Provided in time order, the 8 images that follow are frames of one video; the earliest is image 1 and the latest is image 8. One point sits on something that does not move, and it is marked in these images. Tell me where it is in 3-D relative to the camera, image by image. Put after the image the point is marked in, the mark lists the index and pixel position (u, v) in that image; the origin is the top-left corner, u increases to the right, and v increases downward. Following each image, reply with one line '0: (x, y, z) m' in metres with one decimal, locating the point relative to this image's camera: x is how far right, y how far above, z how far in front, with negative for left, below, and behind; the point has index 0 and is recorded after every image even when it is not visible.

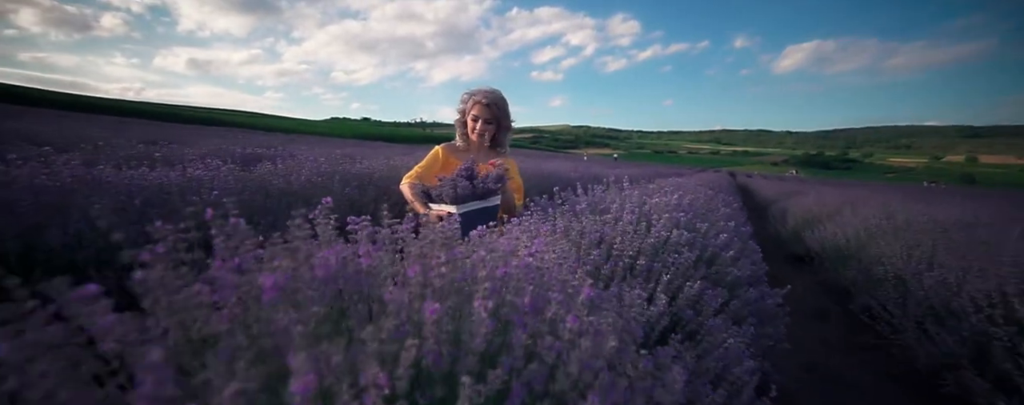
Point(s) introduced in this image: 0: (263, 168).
0: (-1.8, +0.2, +3.0) m
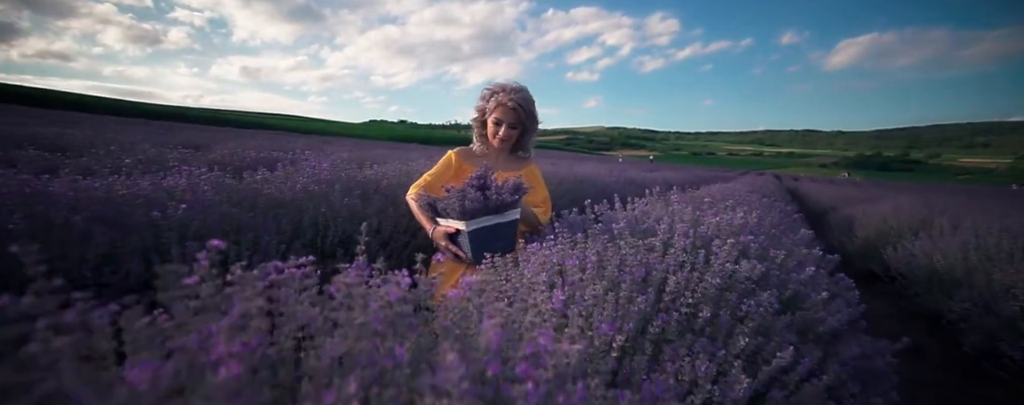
0: (-1.7, +0.2, +2.7) m
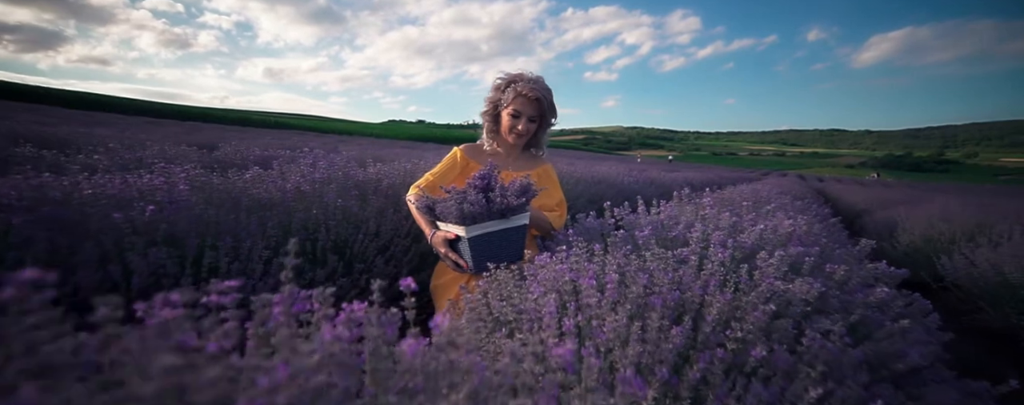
0: (-1.6, +0.2, +2.5) m
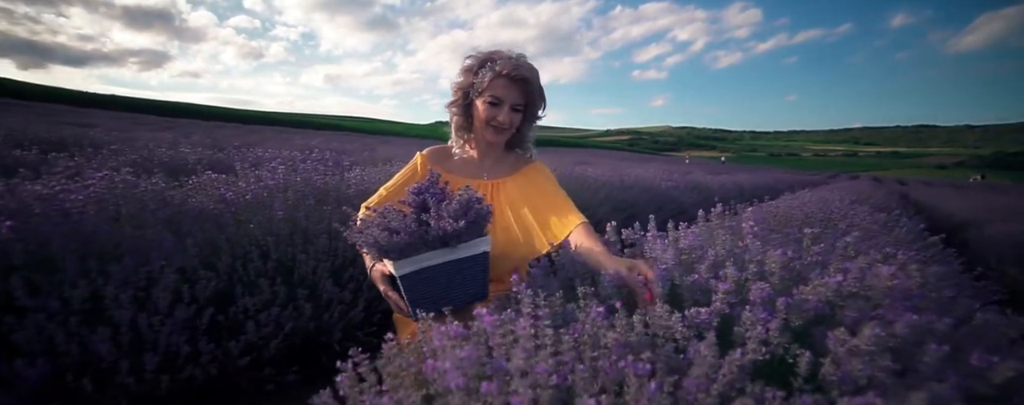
0: (-1.7, +0.1, +2.2) m
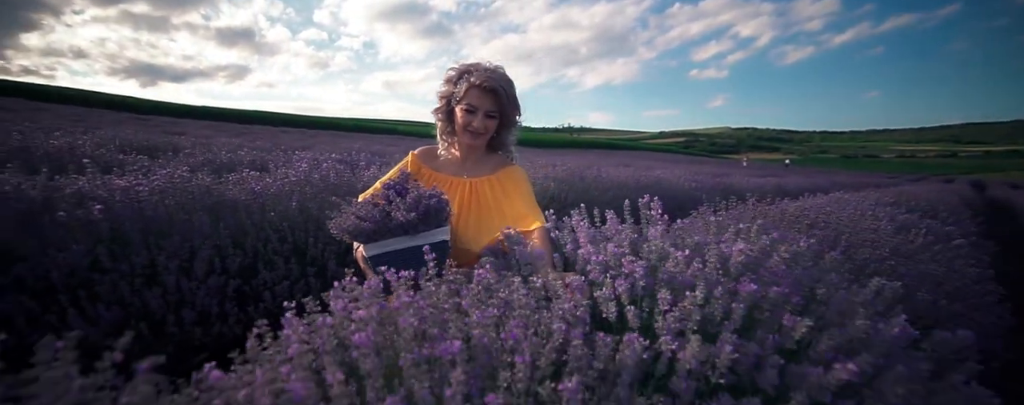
0: (-1.8, +0.2, +2.6) m
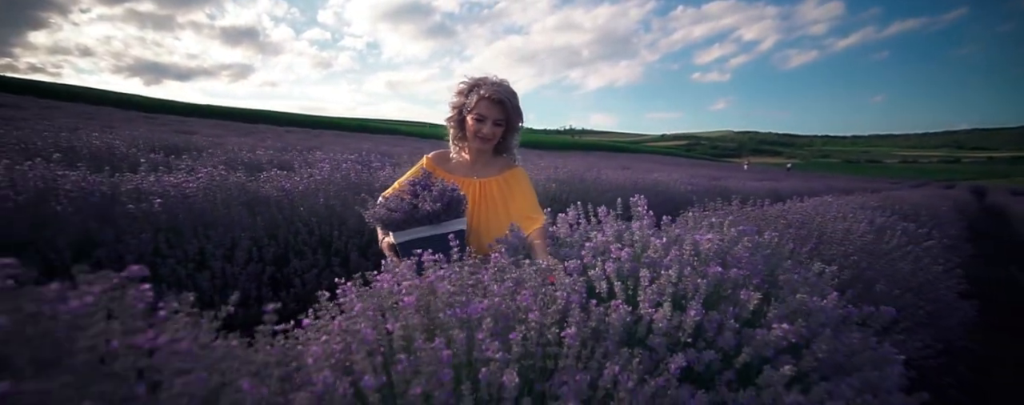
0: (-1.7, +0.2, +2.9) m
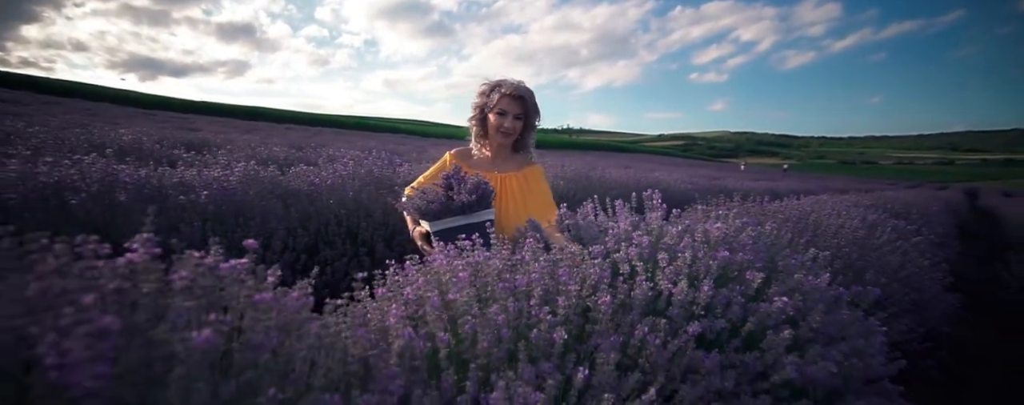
0: (-1.6, +0.2, +3.0) m
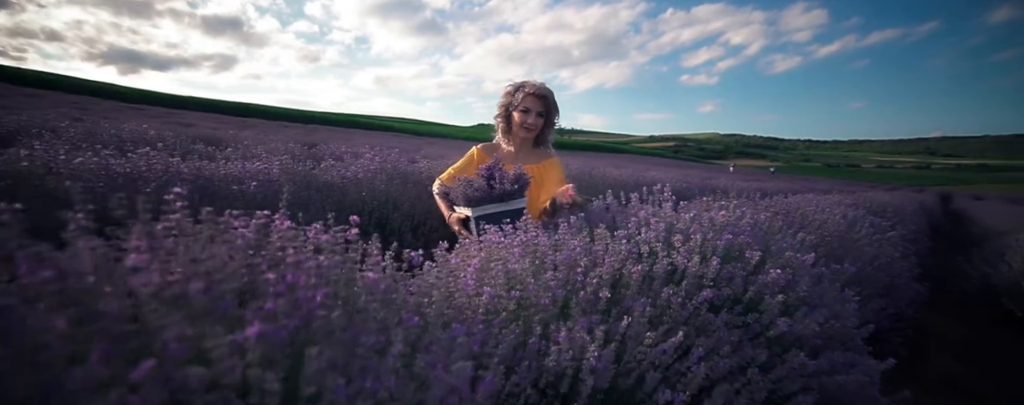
0: (-1.5, +0.3, +3.3) m
